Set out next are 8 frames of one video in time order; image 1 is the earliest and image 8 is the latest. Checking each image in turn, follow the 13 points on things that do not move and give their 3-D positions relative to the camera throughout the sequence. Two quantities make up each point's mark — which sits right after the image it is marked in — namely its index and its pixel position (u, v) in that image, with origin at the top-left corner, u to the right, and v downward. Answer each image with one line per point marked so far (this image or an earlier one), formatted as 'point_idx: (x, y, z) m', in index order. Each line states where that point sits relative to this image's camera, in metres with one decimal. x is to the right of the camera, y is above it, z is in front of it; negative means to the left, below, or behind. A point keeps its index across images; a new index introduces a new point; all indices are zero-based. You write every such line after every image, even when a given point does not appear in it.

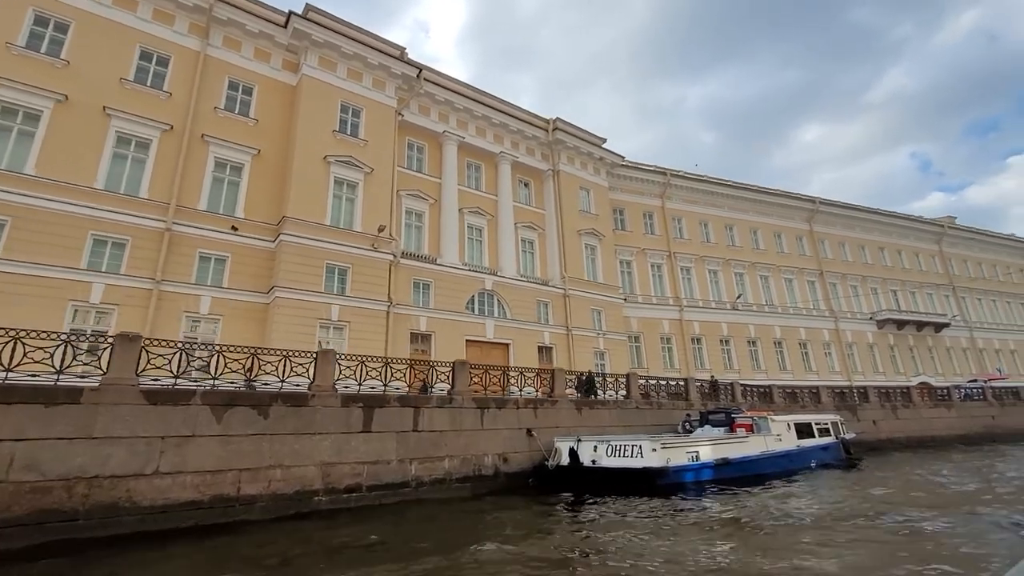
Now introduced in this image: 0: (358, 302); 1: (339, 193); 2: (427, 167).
0: (-4.8, -0.4, +15.0) m
1: (-5.8, +3.2, +16.1) m
2: (-3.5, +4.9, +19.5) m
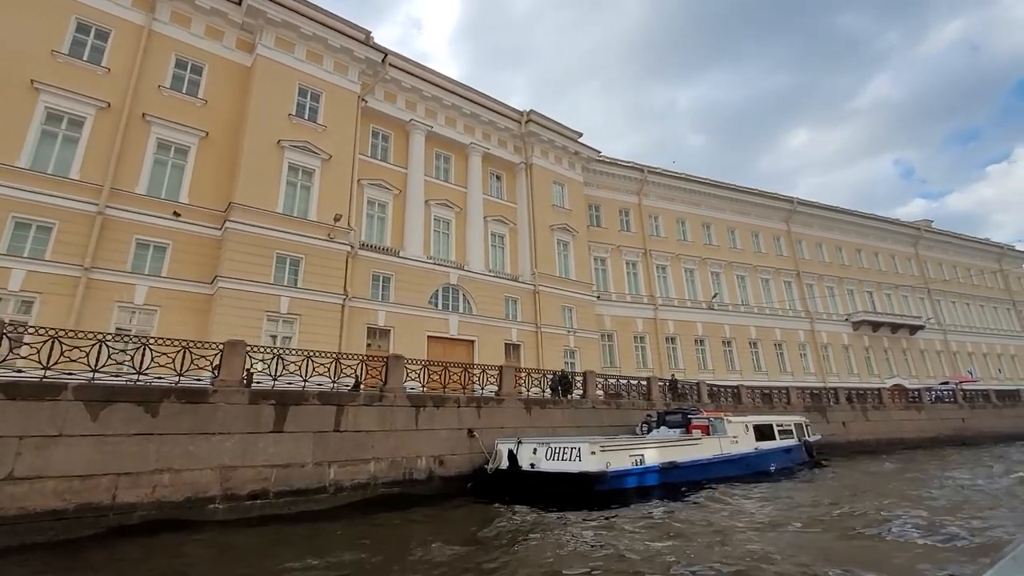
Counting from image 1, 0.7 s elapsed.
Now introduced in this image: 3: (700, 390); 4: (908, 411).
0: (-6.0, -0.2, +14.3) m
1: (-7.0, +3.5, +15.3) m
2: (-4.7, +5.1, +18.7) m
3: (+5.8, -3.2, +15.2) m
4: (+15.6, -4.8, +18.9) m
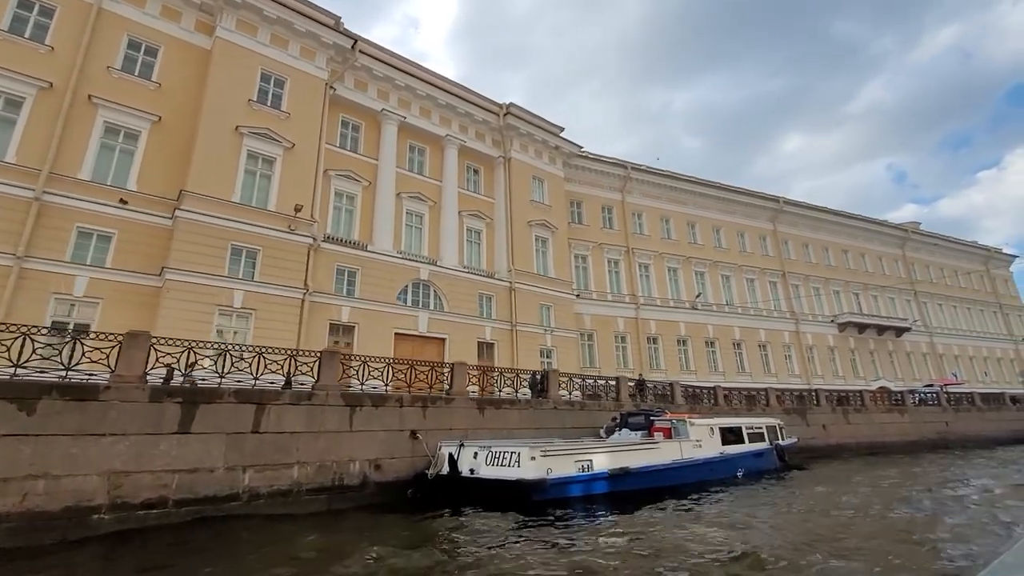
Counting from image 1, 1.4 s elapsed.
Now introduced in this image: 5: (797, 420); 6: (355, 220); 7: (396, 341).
0: (-7.0, 0.0, +13.6) m
1: (-7.9, +3.7, +14.6) m
2: (-5.6, +5.3, +18.1) m
3: (+4.9, -3.1, +14.7) m
4: (+14.6, -4.8, +18.5) m
5: (+9.7, -4.5, +16.3) m
6: (-5.6, +2.4, +17.0) m
7: (-3.9, -1.8, +16.1) m
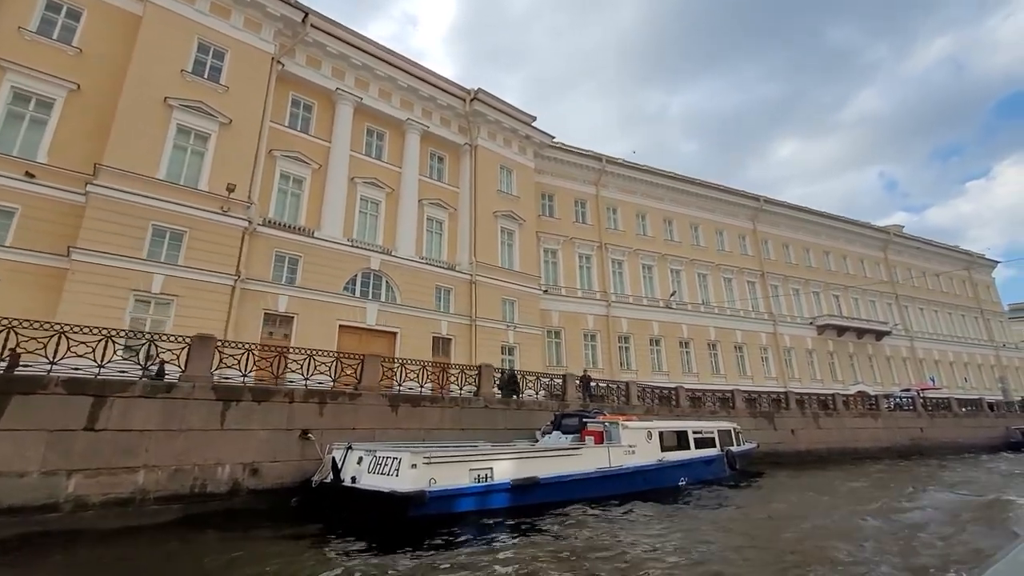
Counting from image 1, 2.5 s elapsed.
0: (-8.4, +0.4, +12.5) m
1: (-9.3, +4.1, +13.5) m
2: (-7.0, +5.7, +17.0) m
3: (+3.4, -2.9, +13.8) m
4: (+13.0, -4.8, +17.7) m
5: (+8.1, -4.4, +15.5) m
6: (-7.0, +2.8, +16.0) m
7: (-5.4, -1.5, +15.1) m
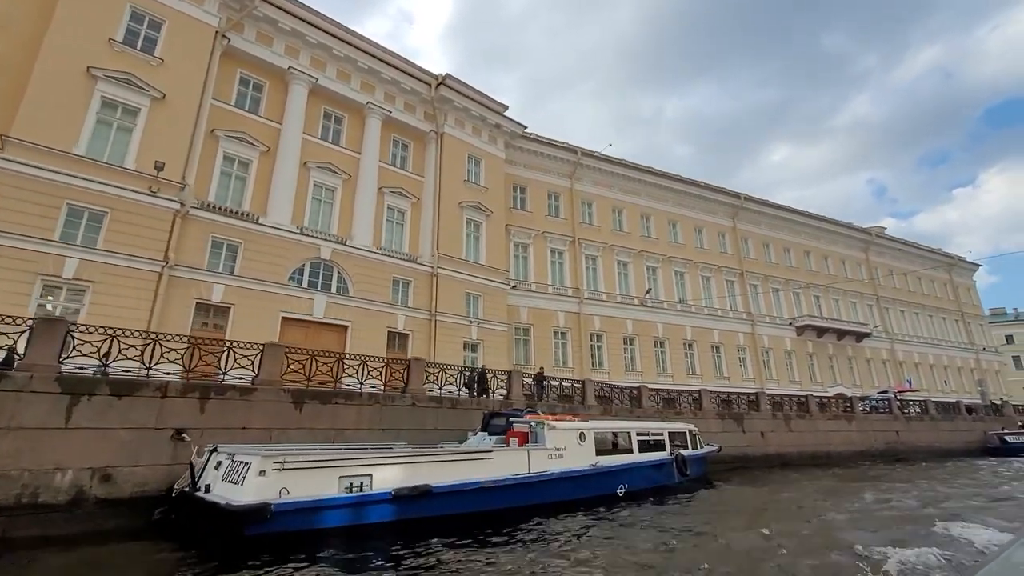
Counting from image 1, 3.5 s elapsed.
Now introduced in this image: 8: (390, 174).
0: (-9.6, +0.7, +11.5) m
1: (-10.5, +4.4, +12.5) m
2: (-8.3, +6.0, +16.0) m
3: (+2.1, -2.7, +13.0) m
4: (+11.6, -4.7, +17.1) m
5: (+6.8, -4.2, +14.7) m
6: (-8.3, +3.1, +15.0) m
7: (-6.7, -1.2, +14.1) m
8: (-4.7, +4.4, +18.5) m
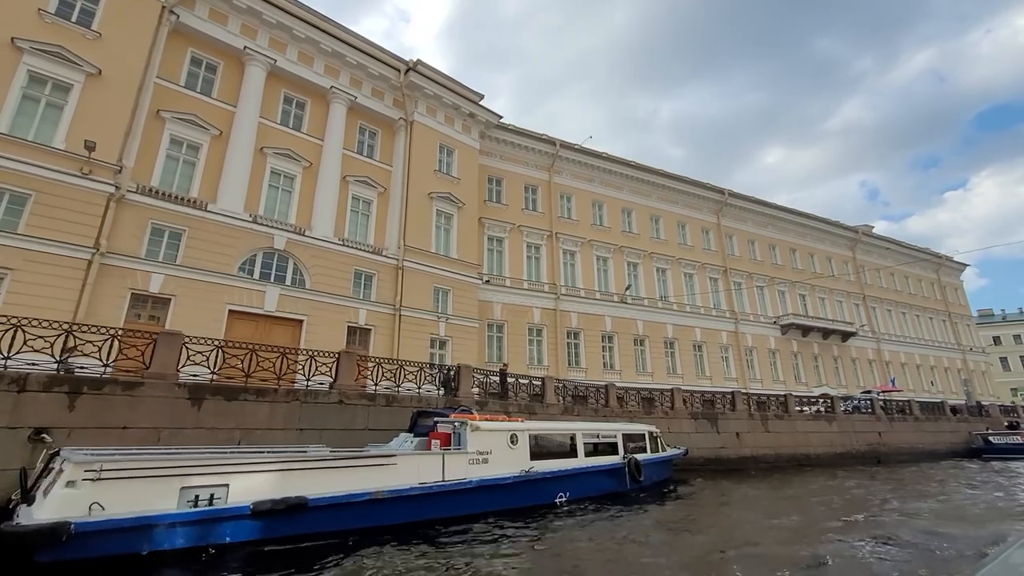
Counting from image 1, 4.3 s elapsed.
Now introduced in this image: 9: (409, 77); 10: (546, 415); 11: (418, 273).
0: (-10.6, +1.0, +10.6) m
1: (-11.5, +4.7, +11.6) m
2: (-9.3, +6.3, +15.2) m
3: (+1.0, -2.5, +12.2) m
4: (+10.5, -4.6, +16.4) m
5: (+5.7, -4.0, +14.1) m
6: (-9.3, +3.4, +14.1) m
7: (-7.7, -0.9, +13.3) m
8: (-5.8, +4.7, +17.7) m
9: (-4.0, +8.3, +18.7) m
10: (+0.8, -3.1, +11.7) m
11: (-3.4, +0.6, +17.4) m
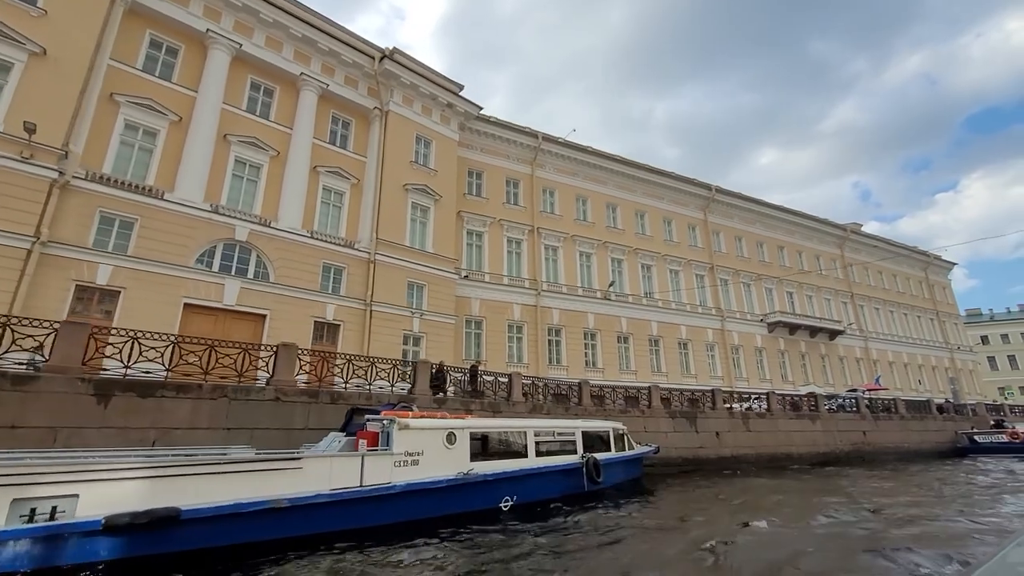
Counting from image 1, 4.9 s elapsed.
0: (-11.4, +1.2, +10.0) m
1: (-12.2, +4.9, +10.9) m
2: (-10.1, +6.5, +14.5) m
3: (+0.2, -2.3, +11.7) m
4: (+9.7, -4.4, +16.0) m
5: (+4.9, -3.9, +13.6) m
6: (-10.1, +3.6, +13.5) m
7: (-8.5, -0.7, +12.6) m
8: (-6.6, +4.9, +17.1) m
9: (-4.8, +8.5, +18.1) m
10: (+0.1, -3.0, +11.2) m
11: (-4.2, +0.7, +16.8) m
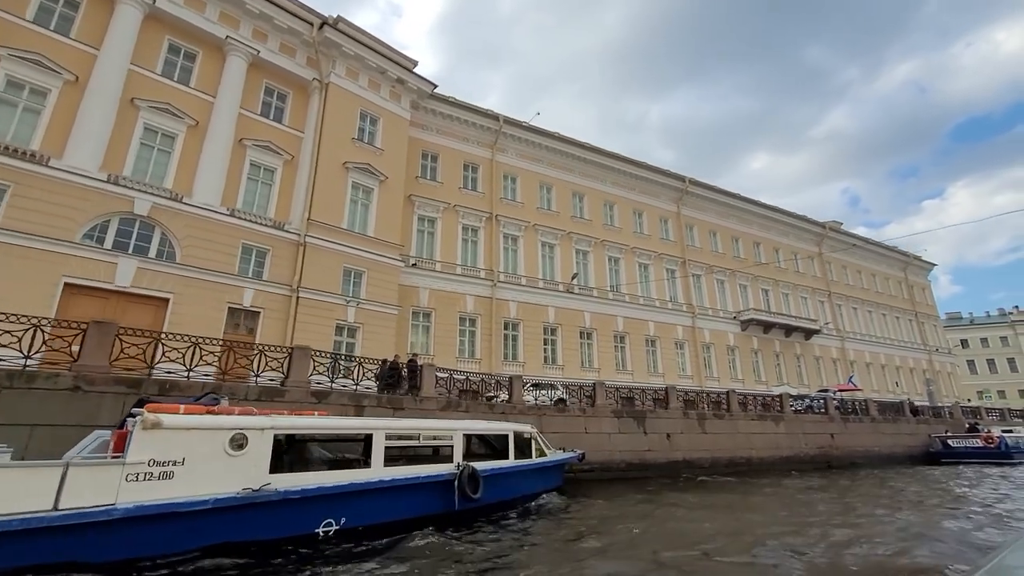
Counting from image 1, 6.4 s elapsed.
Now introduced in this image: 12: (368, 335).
0: (-13.0, +1.8, +8.4) m
1: (-13.9, +5.5, +9.4) m
2: (-11.8, +7.0, +13.0) m
3: (-1.5, -2.0, +10.4) m
4: (+7.8, -4.2, +14.9) m
5: (+3.1, -3.6, +12.3) m
6: (-11.8, +4.1, +12.0) m
7: (-10.3, -0.2, +11.2) m
8: (-8.3, +5.3, +15.7) m
9: (-6.6, +8.9, +16.7) m
10: (-1.7, -2.6, +9.9) m
11: (-6.0, +1.2, +15.5) m
12: (-4.7, -1.5, +15.6) m
